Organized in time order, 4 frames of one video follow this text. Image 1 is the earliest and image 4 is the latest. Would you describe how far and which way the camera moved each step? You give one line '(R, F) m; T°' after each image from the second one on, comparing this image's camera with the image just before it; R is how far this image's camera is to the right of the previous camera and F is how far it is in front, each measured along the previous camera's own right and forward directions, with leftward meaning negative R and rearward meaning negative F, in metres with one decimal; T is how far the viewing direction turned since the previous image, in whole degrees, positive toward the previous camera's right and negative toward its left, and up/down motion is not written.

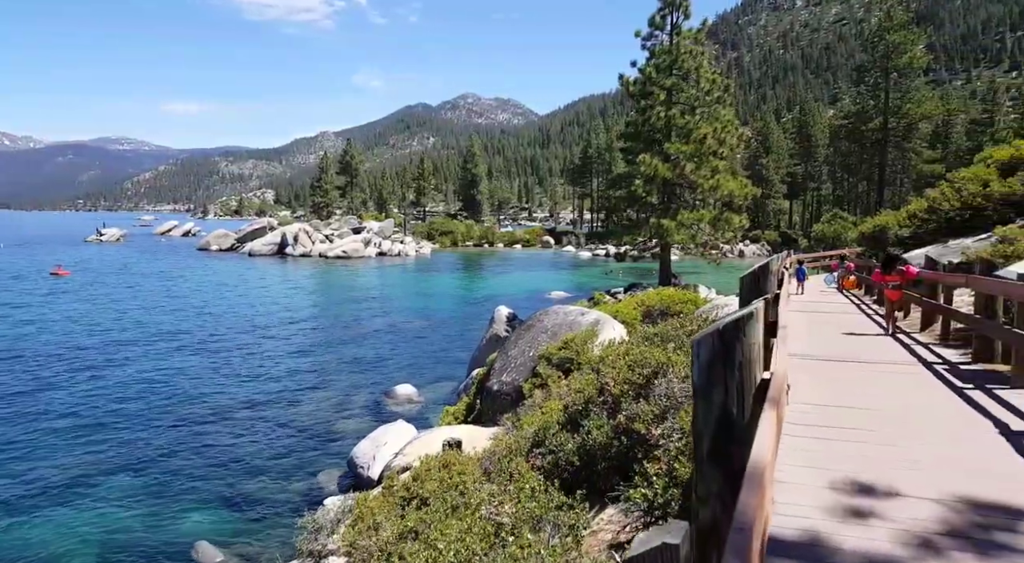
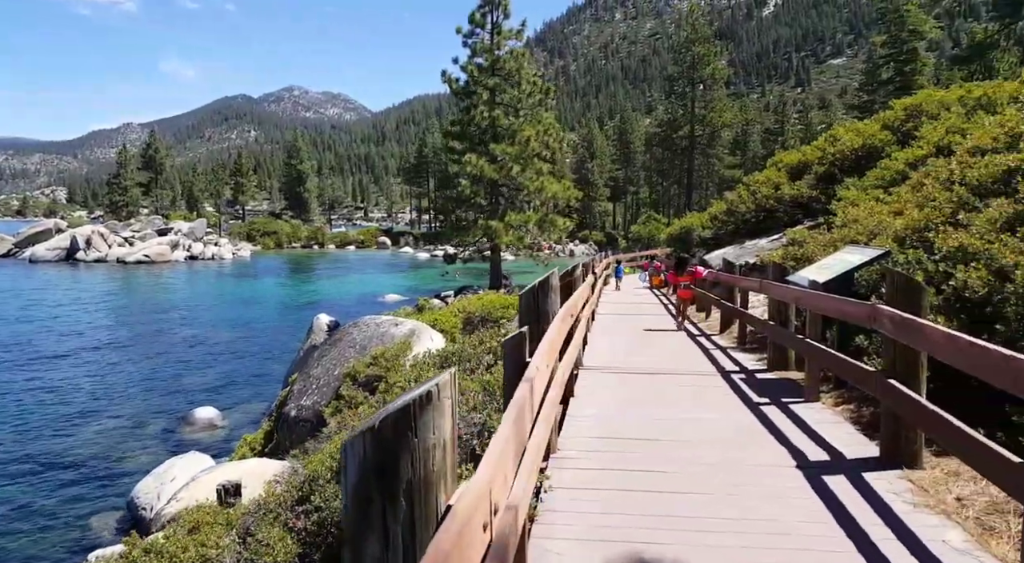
(+0.7, +1.1) m; +14°
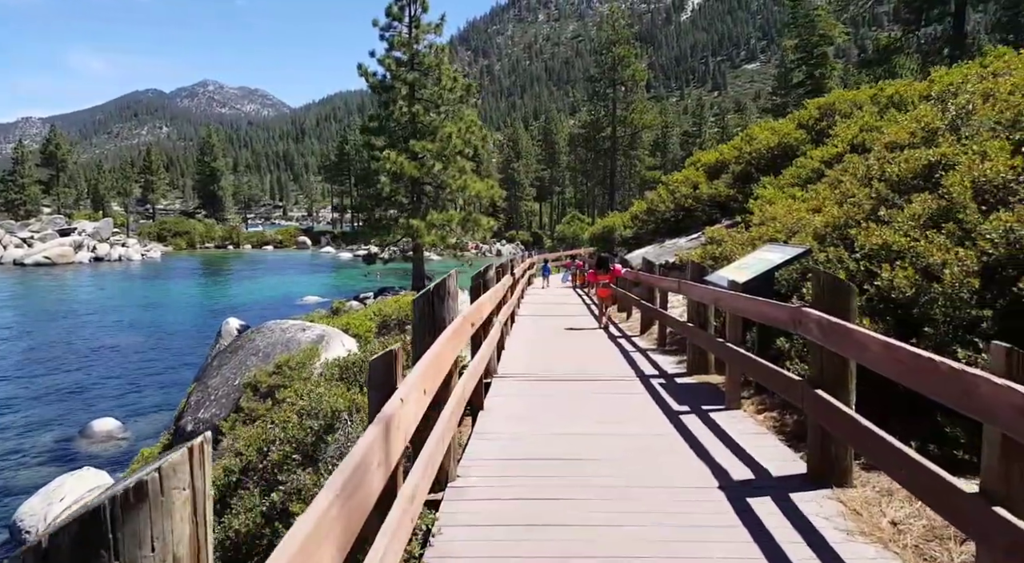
(+0.2, +0.5) m; +6°
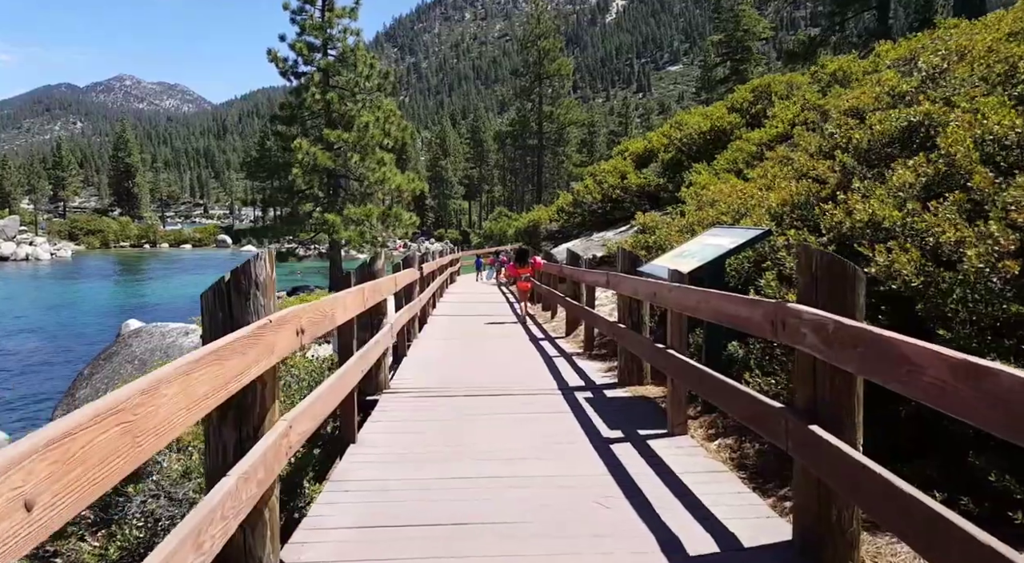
(+0.3, +1.2) m; +6°
